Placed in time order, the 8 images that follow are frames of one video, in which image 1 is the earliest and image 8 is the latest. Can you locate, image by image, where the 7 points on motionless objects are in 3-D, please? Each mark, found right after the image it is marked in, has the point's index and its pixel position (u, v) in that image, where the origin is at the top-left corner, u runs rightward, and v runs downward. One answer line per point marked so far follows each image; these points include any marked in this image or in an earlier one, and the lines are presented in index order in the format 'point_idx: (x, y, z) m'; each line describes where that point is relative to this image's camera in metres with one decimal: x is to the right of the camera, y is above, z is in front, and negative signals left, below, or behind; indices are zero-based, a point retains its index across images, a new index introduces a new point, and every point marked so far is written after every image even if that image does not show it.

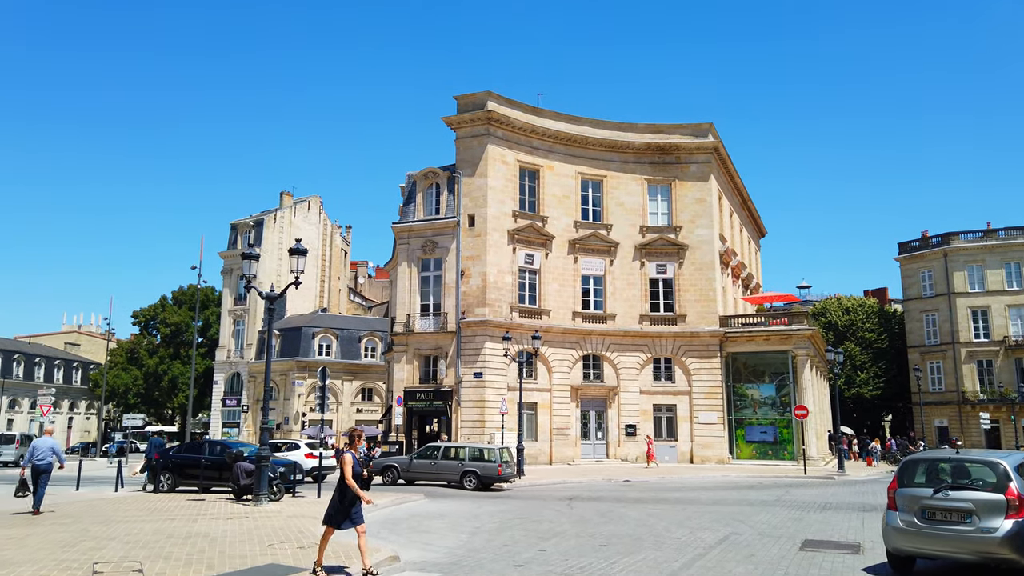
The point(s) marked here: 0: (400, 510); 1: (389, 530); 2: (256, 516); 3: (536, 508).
0: (-2.3, -4.5, +15.3) m
1: (-2.0, -4.0, +12.3) m
2: (-4.3, -3.9, +12.7) m
3: (+0.6, -4.8, +16.5) m
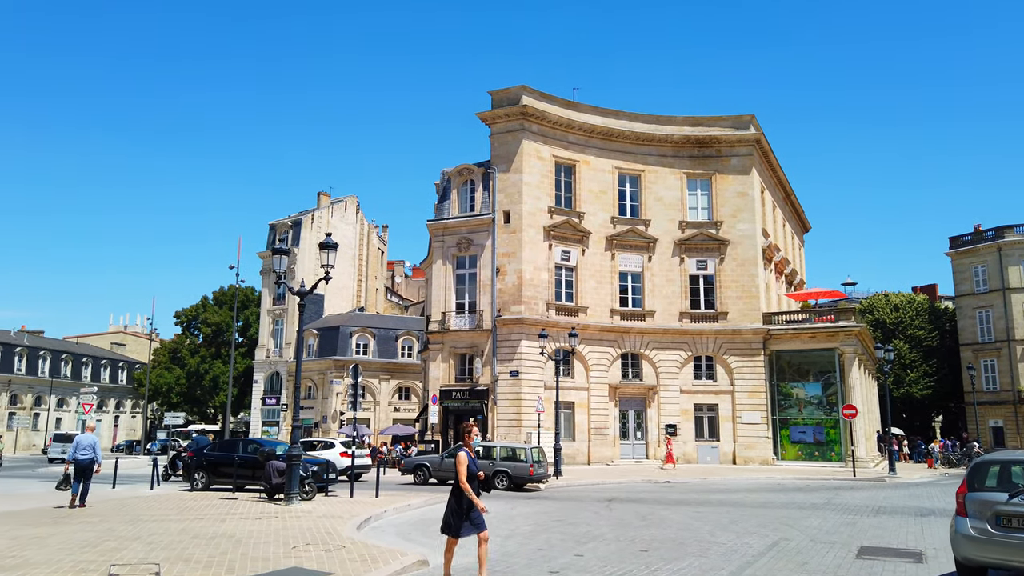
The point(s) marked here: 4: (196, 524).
0: (-1.5, -4.4, +14.9) m
1: (-1.4, -3.8, +11.8) m
2: (-3.7, -3.8, +12.4) m
3: (+1.3, -4.7, +15.9) m
4: (-4.8, -3.6, +11.3) m
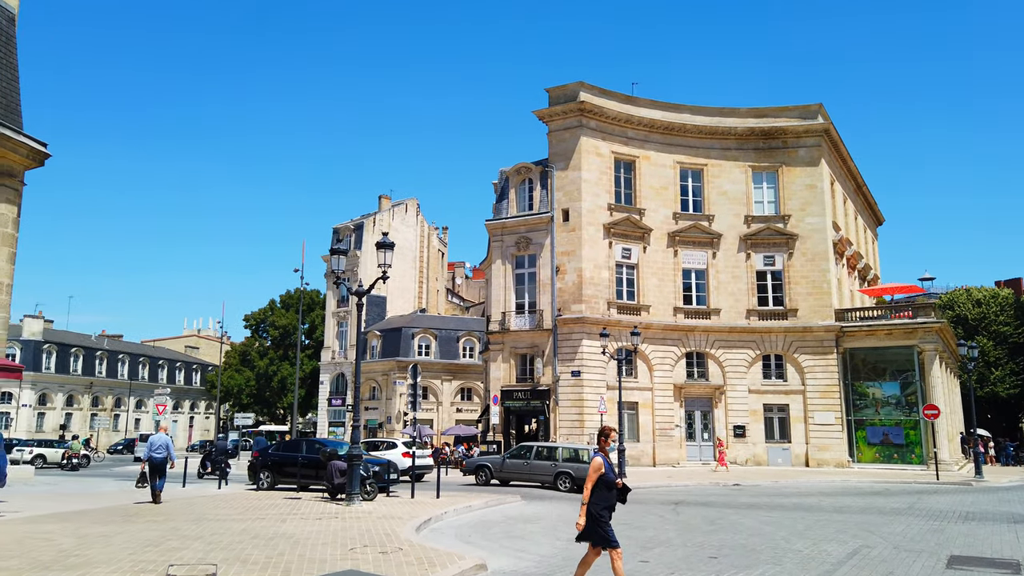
0: (-0.3, -4.4, +14.6) m
1: (-0.5, -3.8, +11.6) m
2: (-2.7, -3.8, +12.3) m
3: (+2.6, -4.6, +15.4) m
4: (-3.8, -3.6, +11.3) m
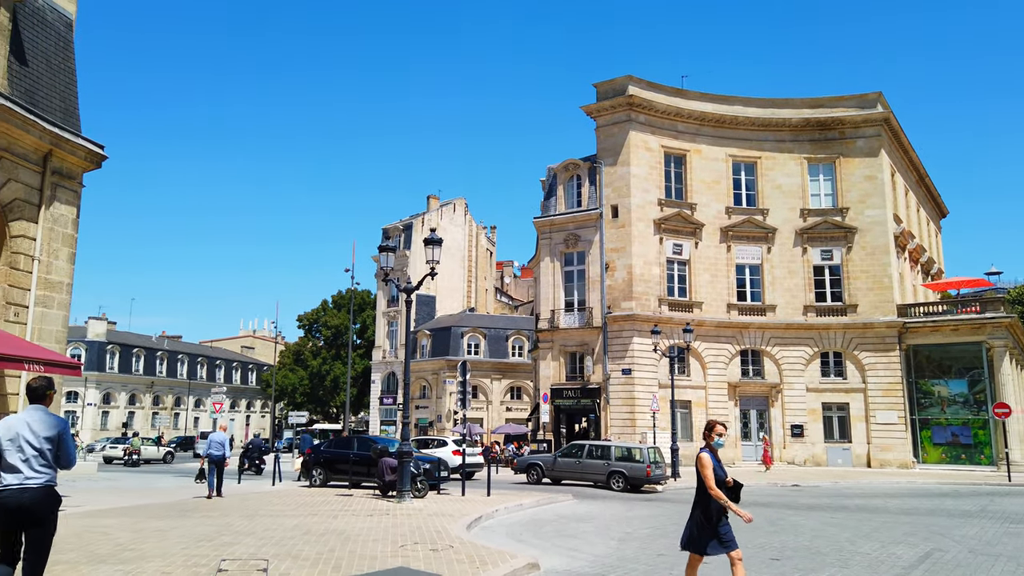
0: (+0.7, -4.3, +14.4) m
1: (+0.3, -3.7, +11.3) m
2: (-1.9, -3.7, +12.3) m
3: (+3.7, -4.5, +15.0) m
4: (-3.1, -3.5, +11.3) m
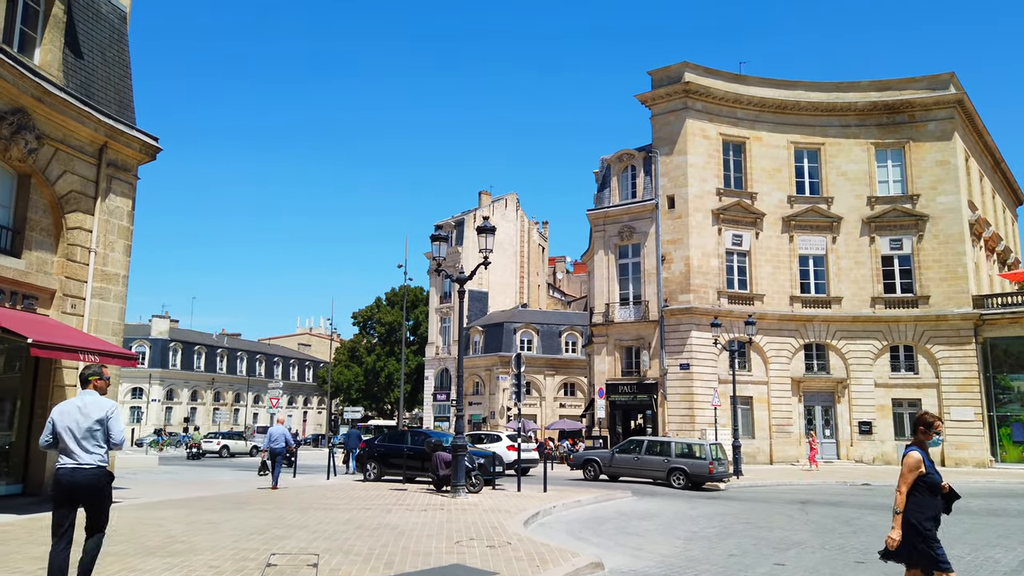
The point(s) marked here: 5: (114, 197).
0: (+1.7, -4.0, +13.8) m
1: (+1.2, -3.5, +10.8) m
2: (-1.0, -3.5, +11.9) m
3: (+4.8, -4.2, +14.3) m
4: (-2.2, -3.3, +11.0) m
5: (-7.2, +1.7, +13.6) m
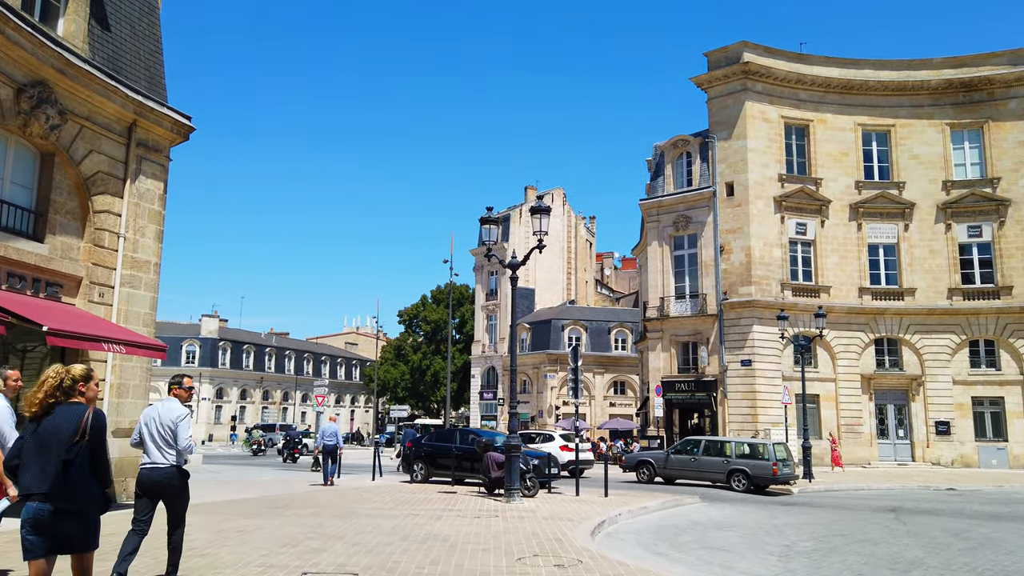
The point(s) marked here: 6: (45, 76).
0: (+2.7, -3.8, +12.5) m
1: (+2.0, -3.2, +9.5) m
2: (-0.1, -3.2, +10.7) m
3: (+5.8, -3.9, +12.7) m
4: (-1.4, -3.1, +9.9) m
5: (-6.3, +1.9, +12.8) m
6: (-6.7, +3.0, +10.8) m
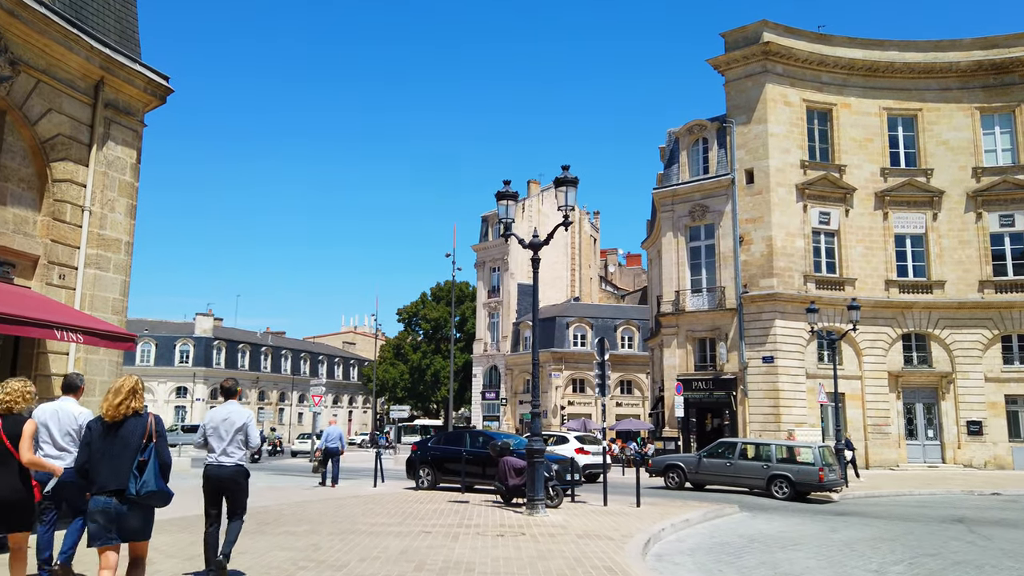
0: (+3.1, -3.5, +10.9) m
1: (+2.3, -3.0, +7.9) m
2: (+0.3, -3.0, +9.1) m
3: (+6.1, -3.6, +11.1) m
4: (-1.0, -2.8, +8.3) m
5: (-5.9, +2.1, +11.2) m
6: (-6.3, +3.3, +9.2) m
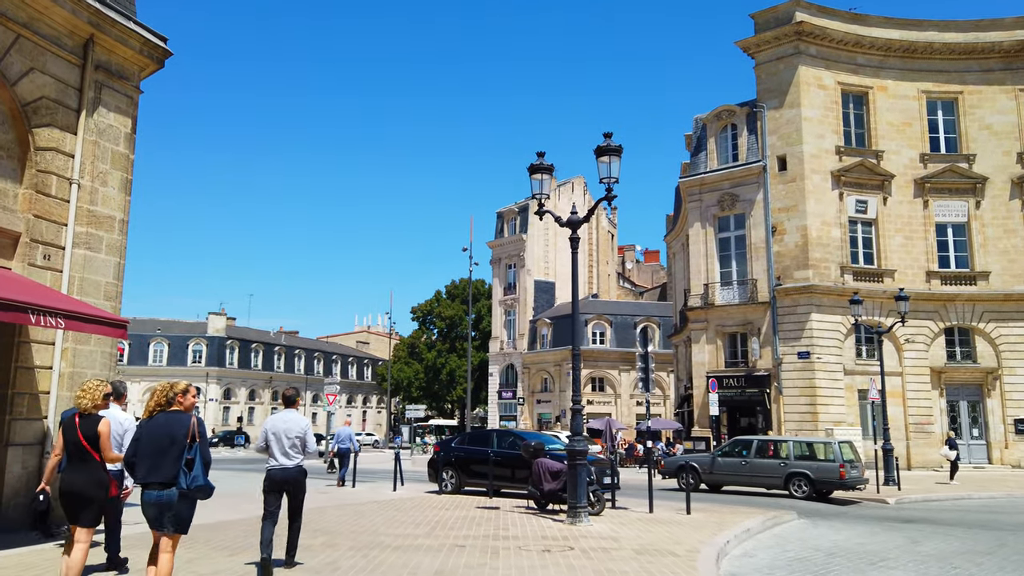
0: (+3.6, -3.2, +9.6) m
1: (+2.8, -2.7, +6.6) m
2: (+0.8, -2.7, +7.9) m
3: (+6.7, -3.4, +9.8) m
4: (-0.5, -2.6, +7.1) m
5: (-5.4, +2.3, +10.1) m
6: (-5.9, +3.5, +8.0) m
